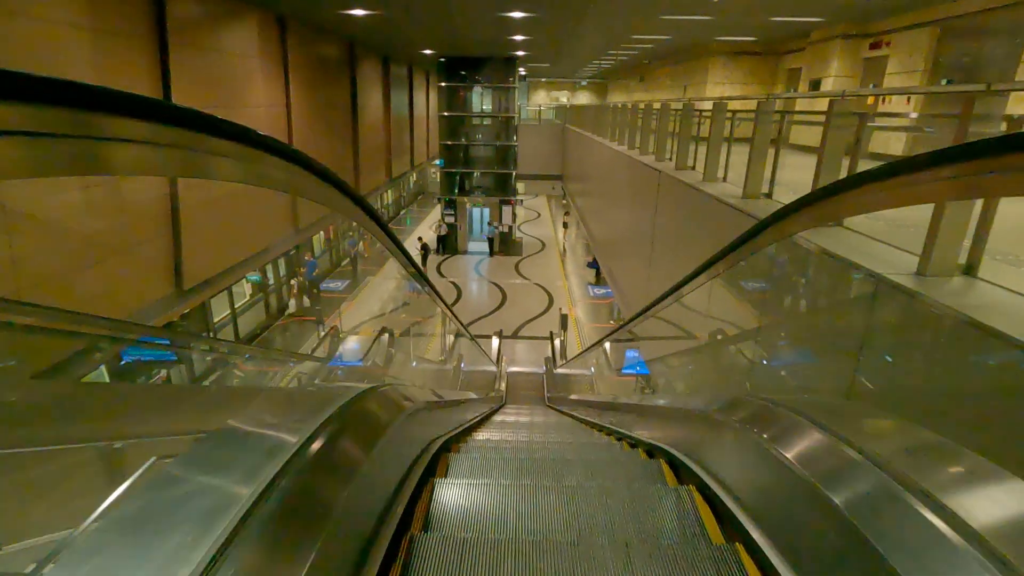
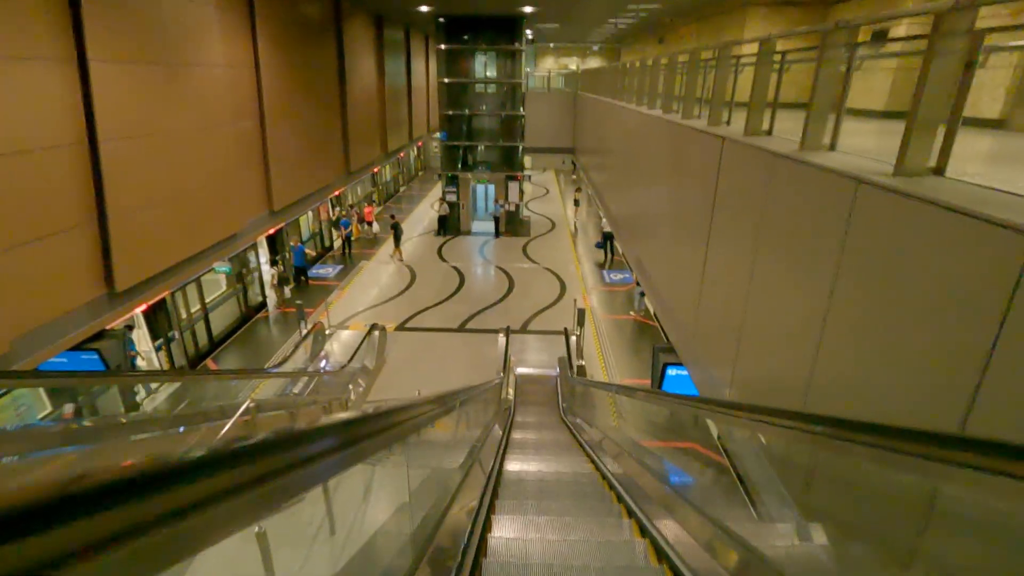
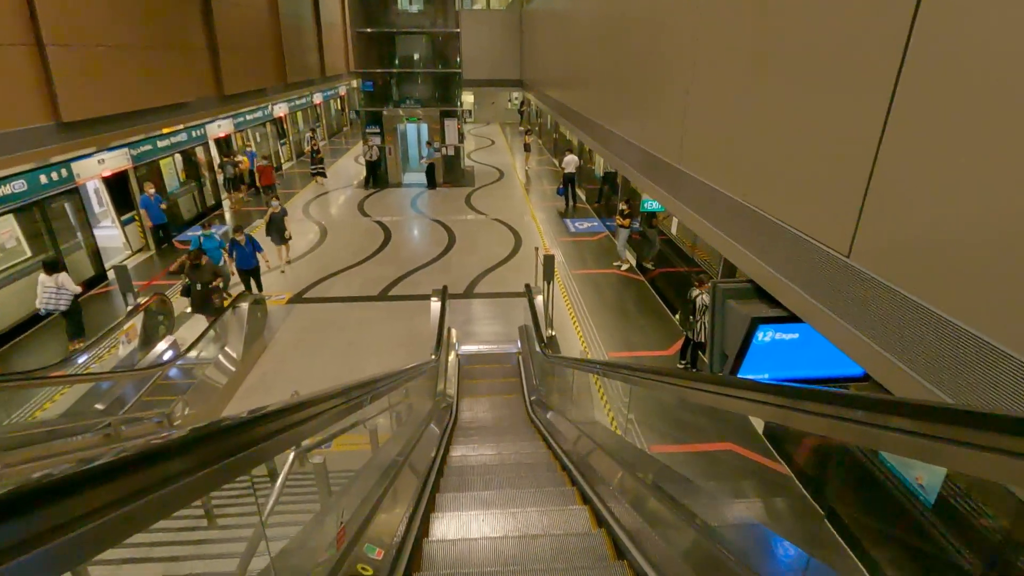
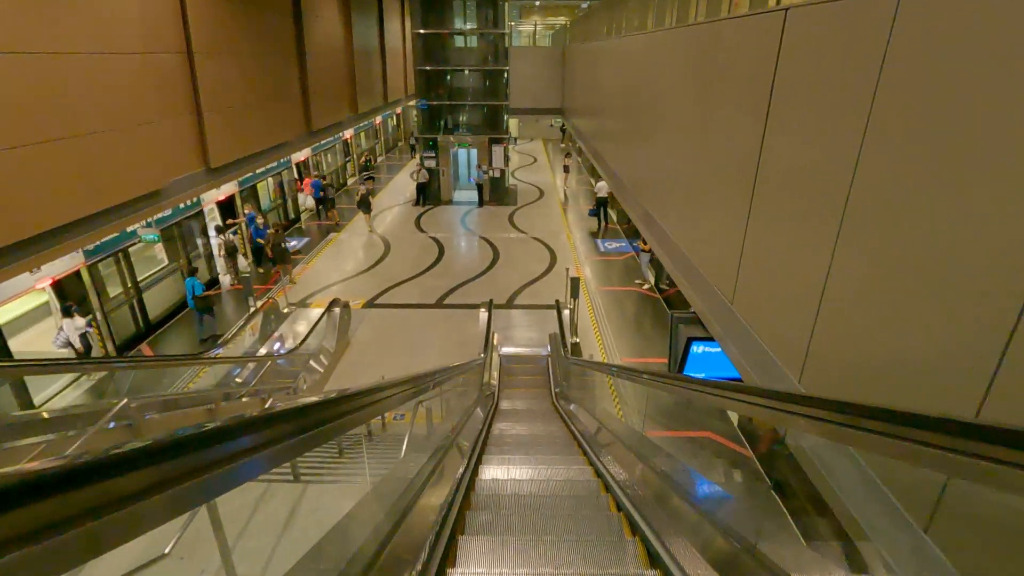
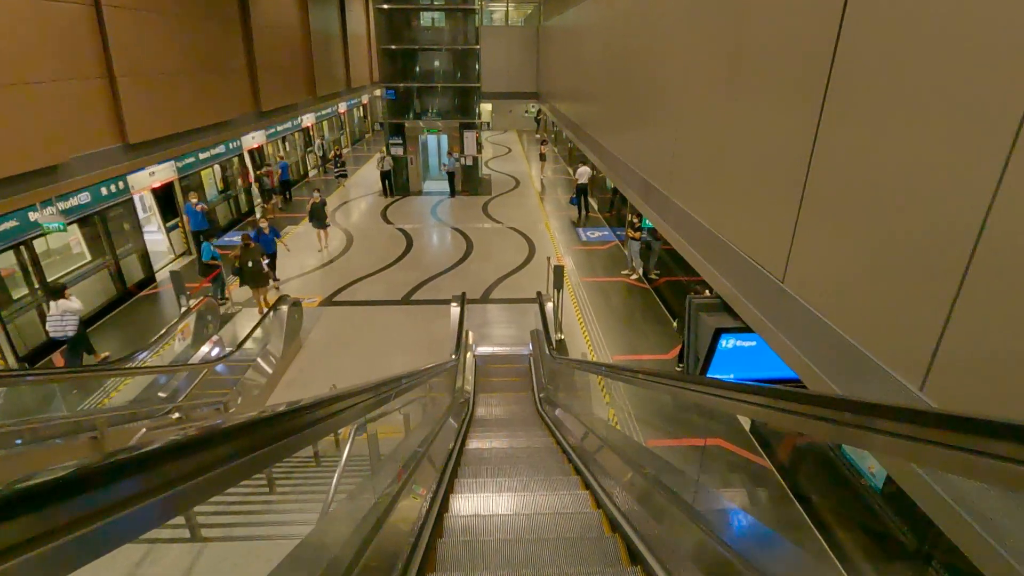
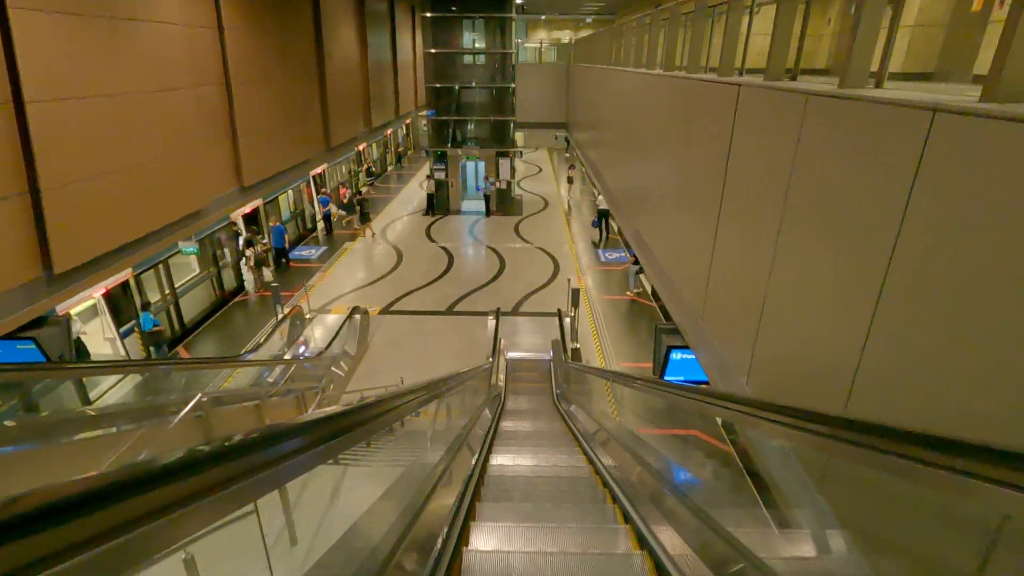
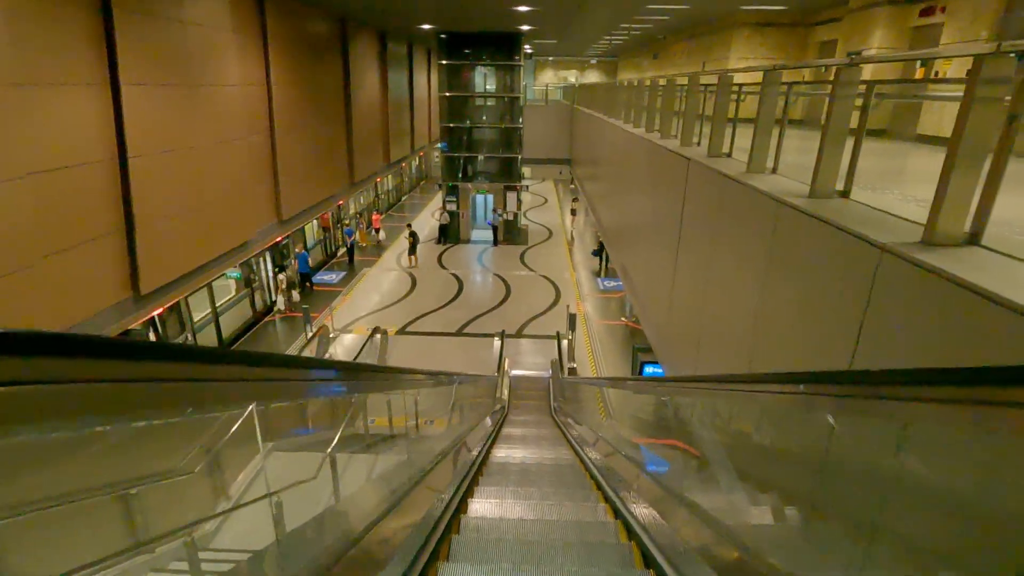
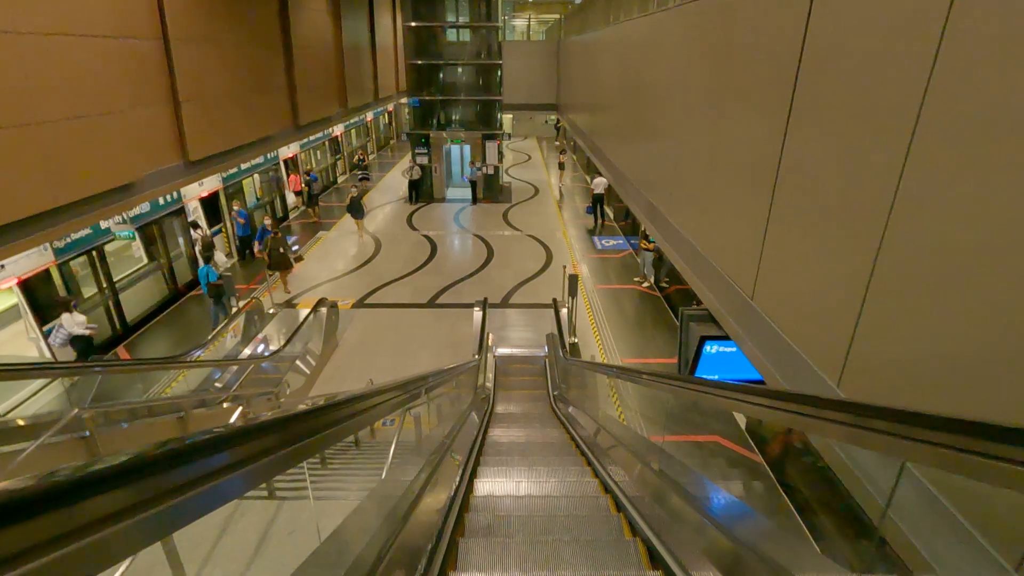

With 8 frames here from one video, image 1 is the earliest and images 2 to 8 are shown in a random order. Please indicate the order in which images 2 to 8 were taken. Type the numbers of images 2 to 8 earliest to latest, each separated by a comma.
7, 2, 6, 4, 8, 5, 3
